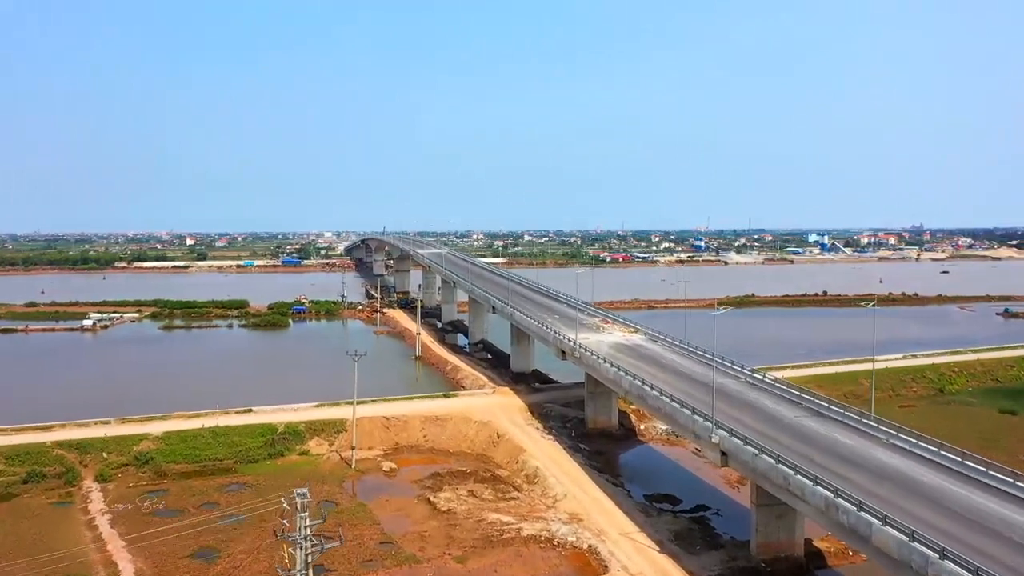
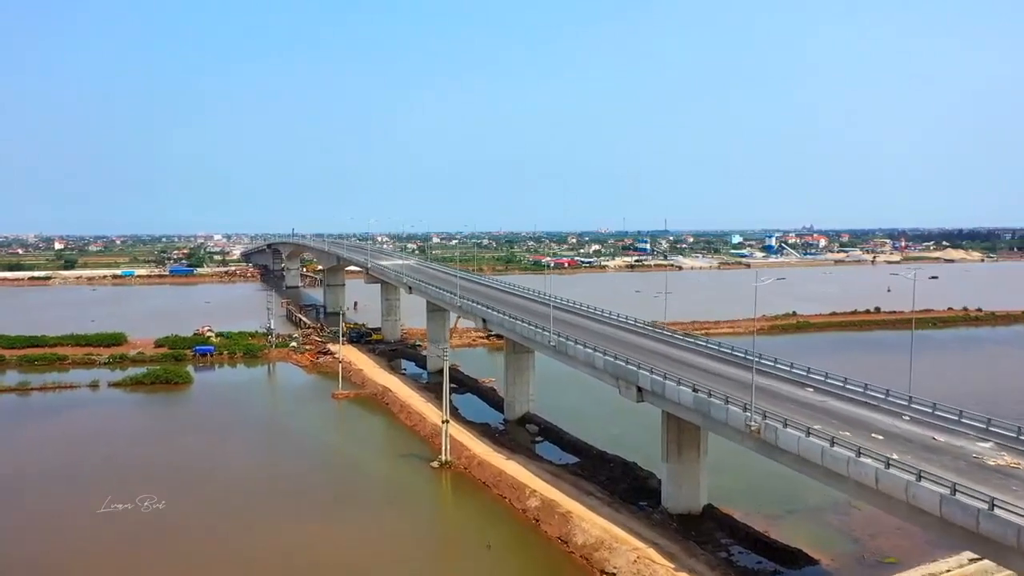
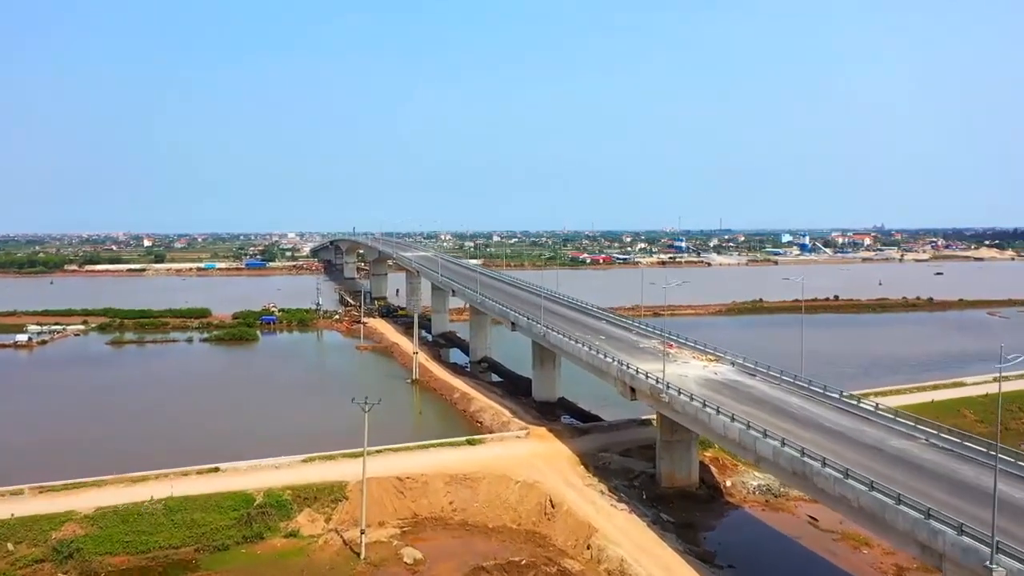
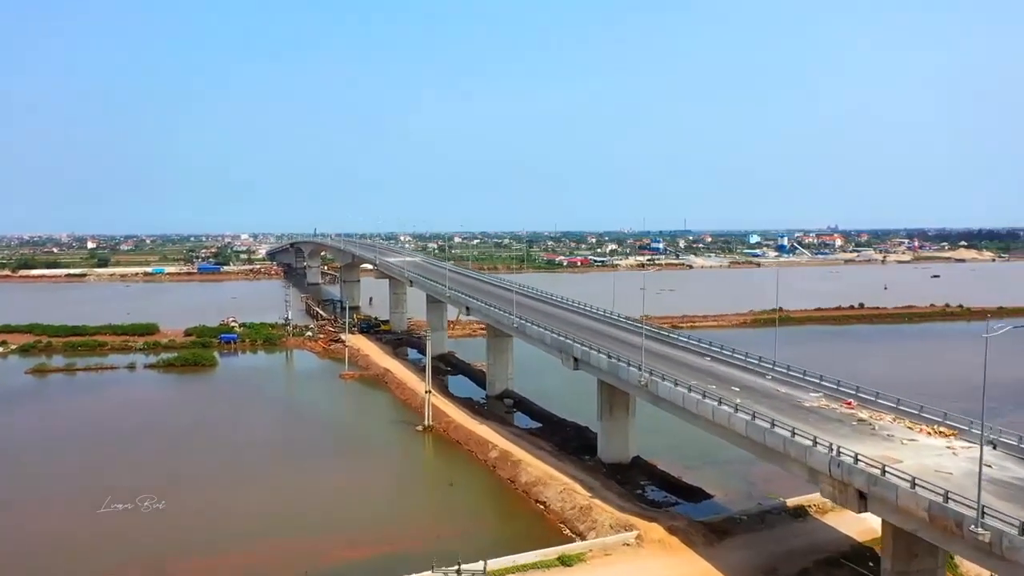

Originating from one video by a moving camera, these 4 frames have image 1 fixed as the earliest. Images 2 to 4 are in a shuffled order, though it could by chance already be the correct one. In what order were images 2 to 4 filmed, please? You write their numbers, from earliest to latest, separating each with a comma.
3, 4, 2
